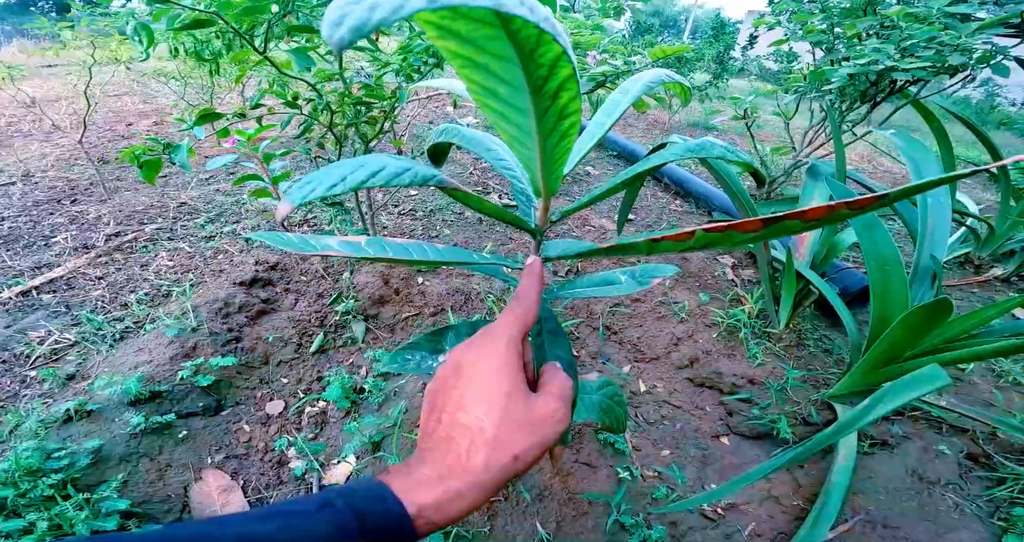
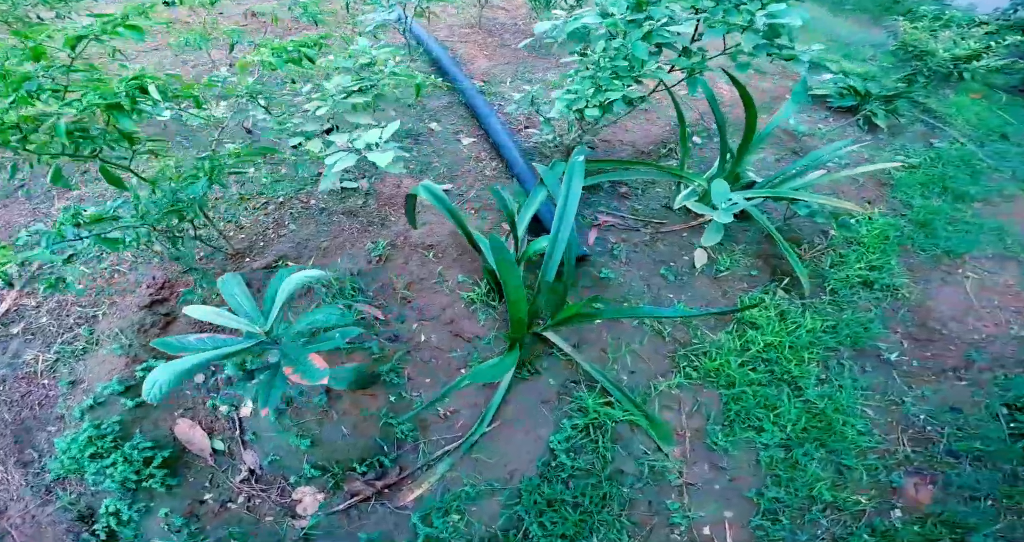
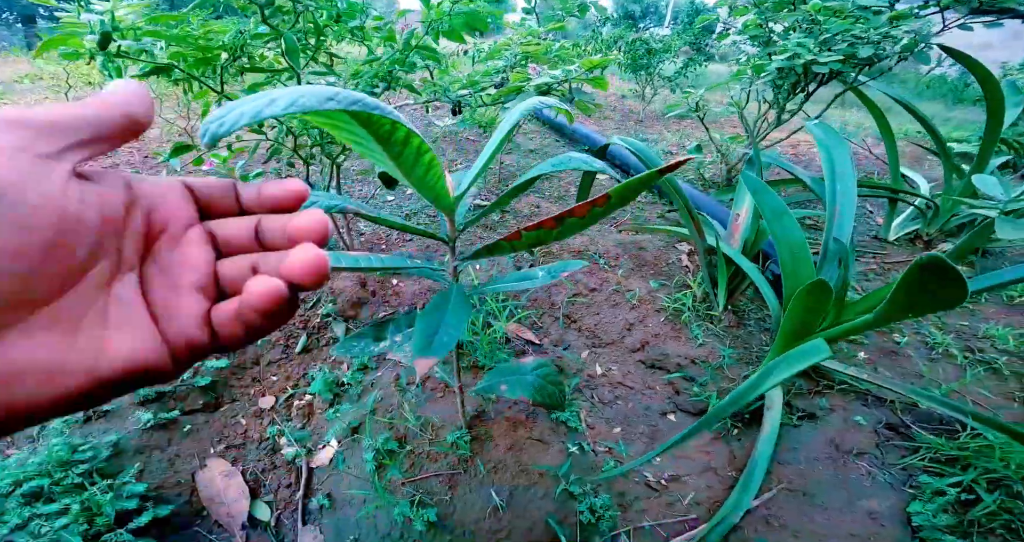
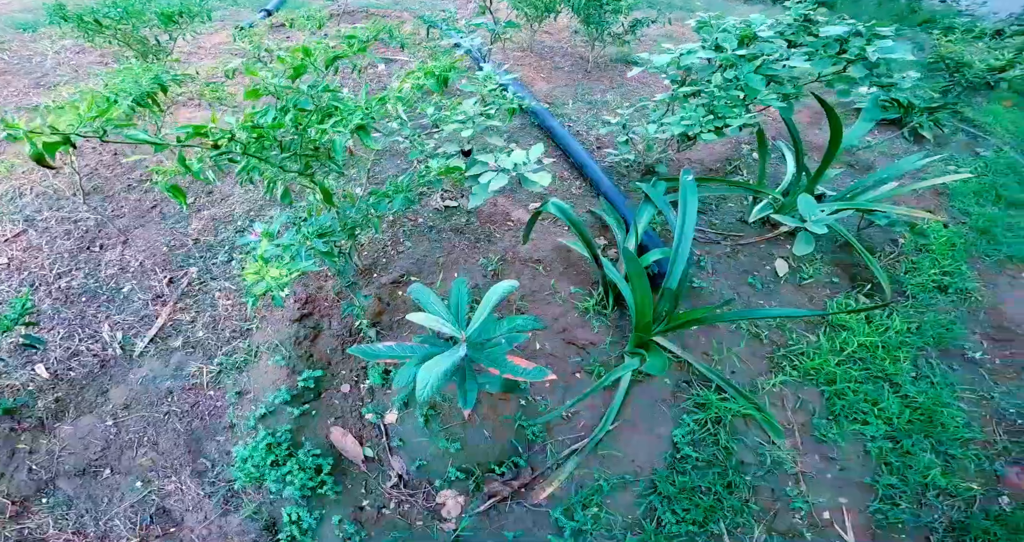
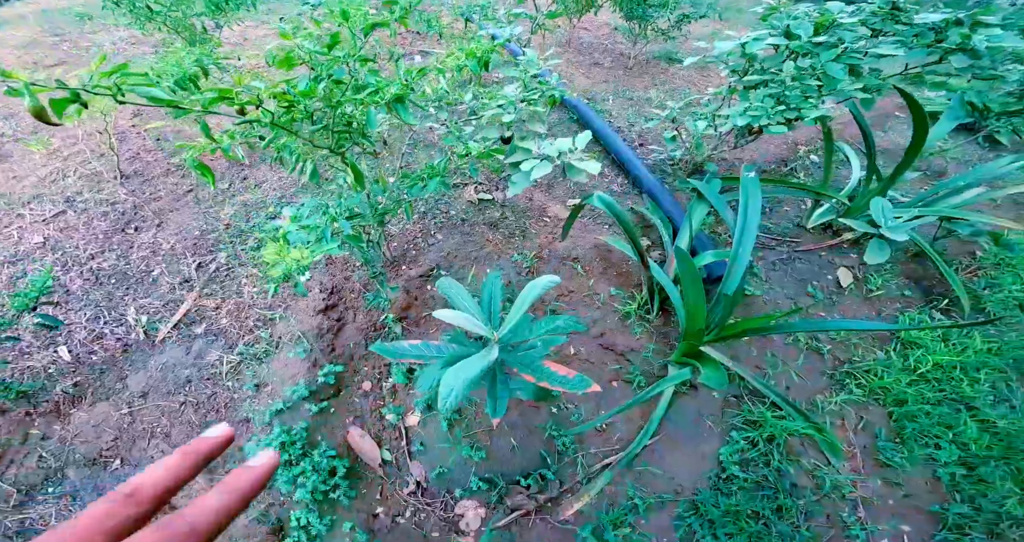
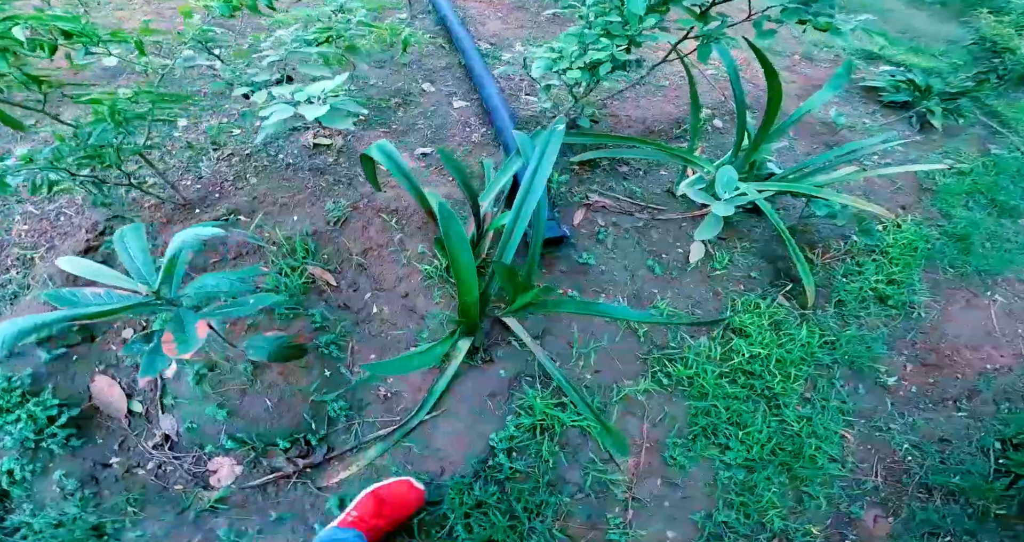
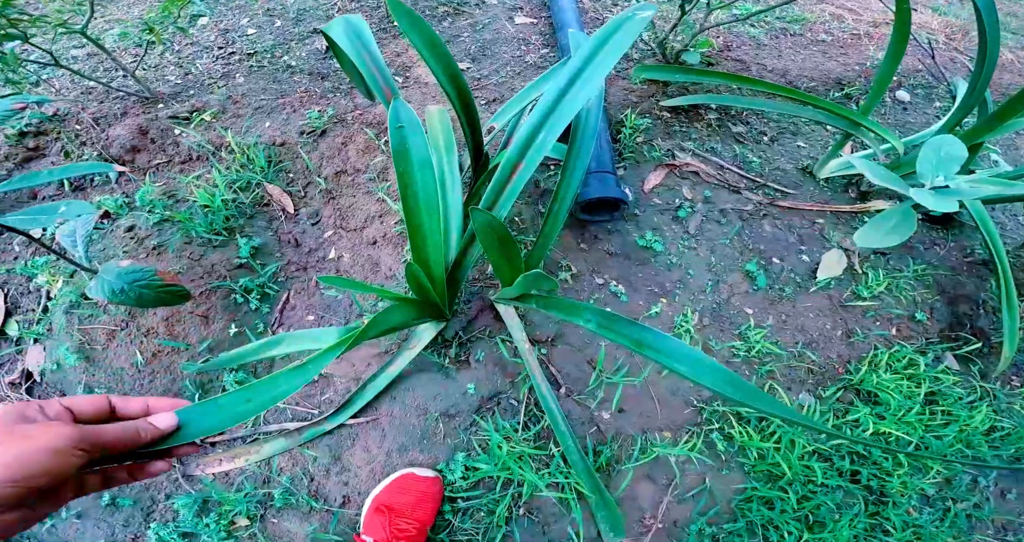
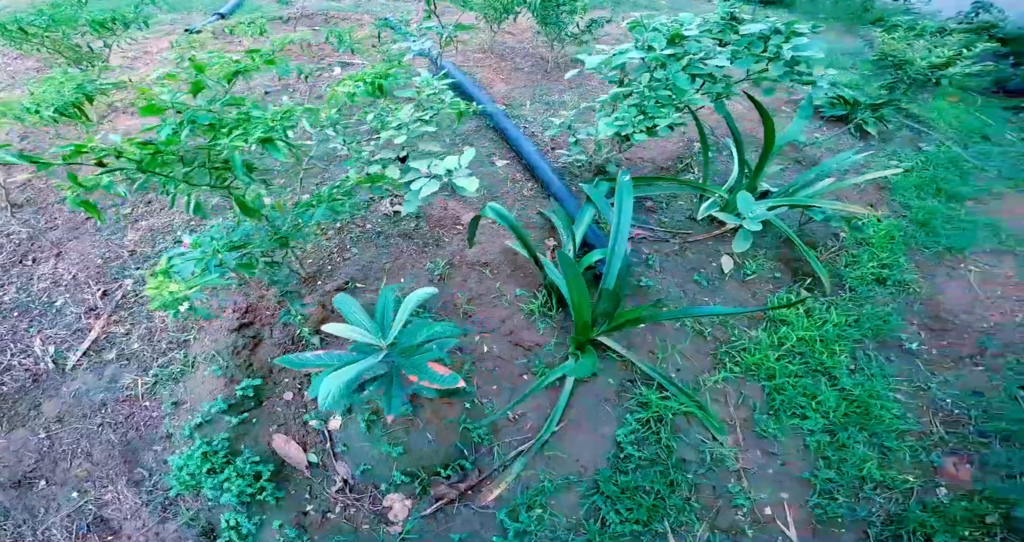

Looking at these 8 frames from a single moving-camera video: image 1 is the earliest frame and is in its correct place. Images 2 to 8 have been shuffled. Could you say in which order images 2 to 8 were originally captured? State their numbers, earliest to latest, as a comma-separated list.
3, 5, 4, 8, 2, 6, 7
